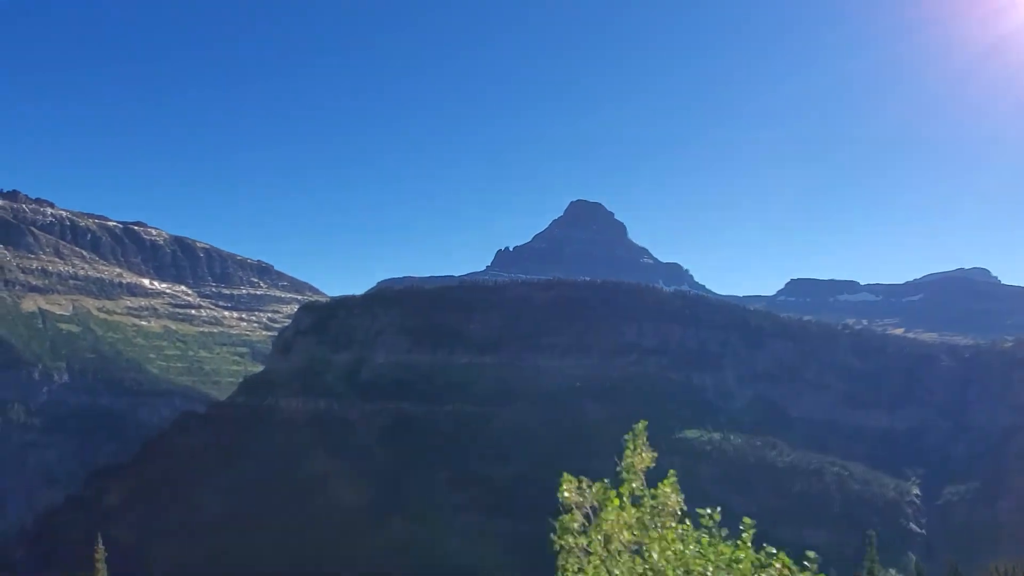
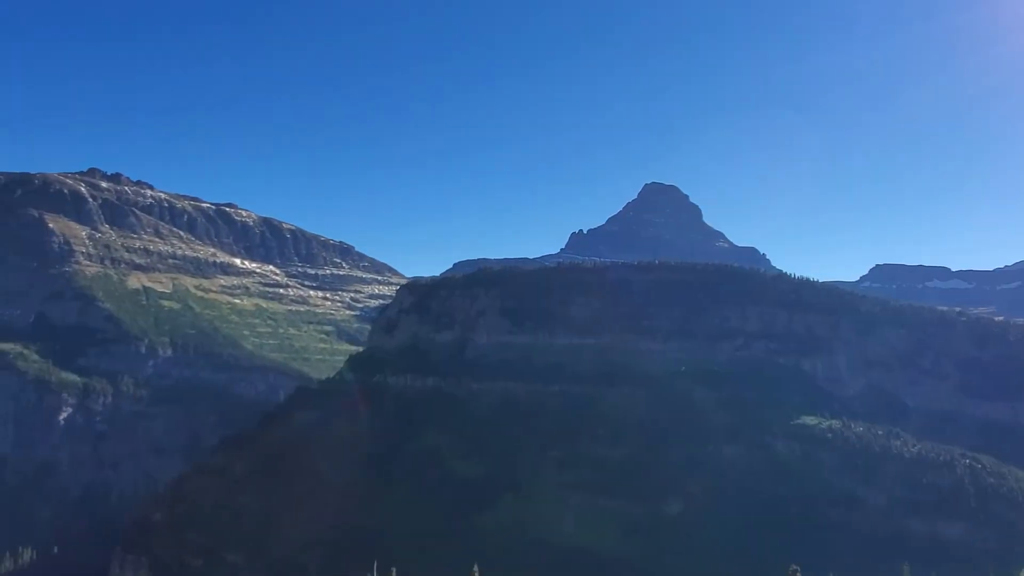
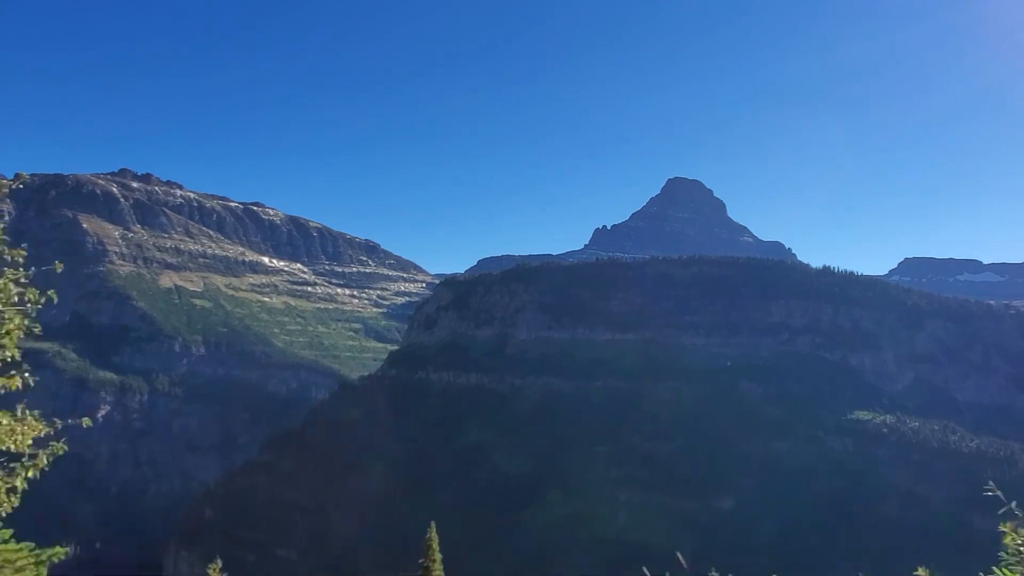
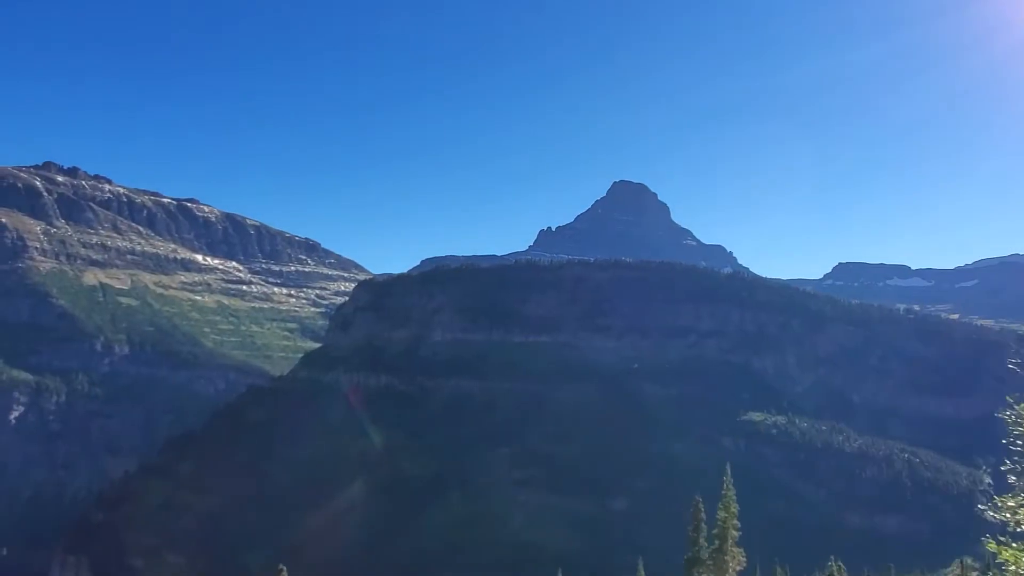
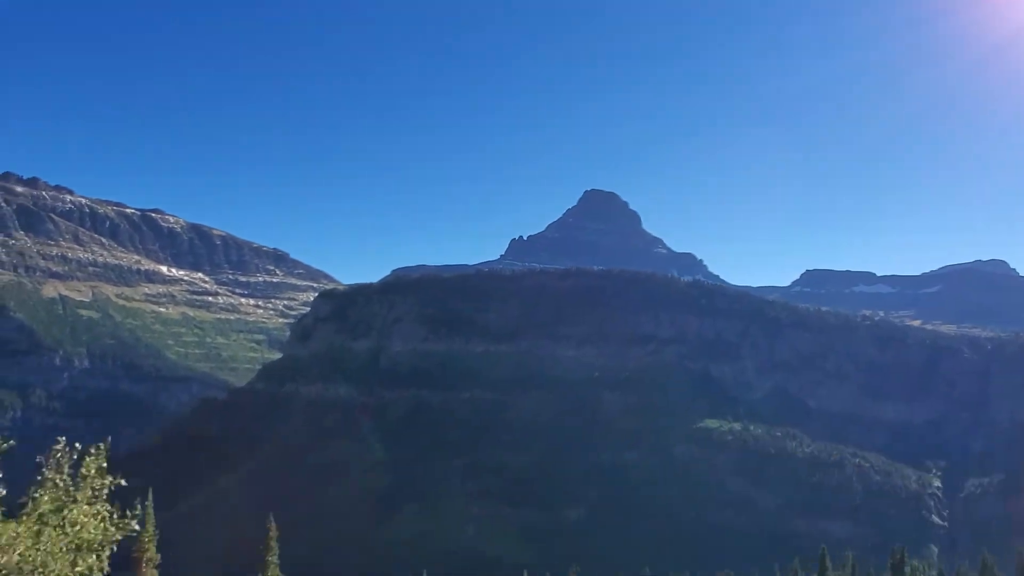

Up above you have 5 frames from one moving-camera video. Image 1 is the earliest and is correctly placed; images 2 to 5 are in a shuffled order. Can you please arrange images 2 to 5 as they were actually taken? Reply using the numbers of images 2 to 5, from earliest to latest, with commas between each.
5, 4, 2, 3
